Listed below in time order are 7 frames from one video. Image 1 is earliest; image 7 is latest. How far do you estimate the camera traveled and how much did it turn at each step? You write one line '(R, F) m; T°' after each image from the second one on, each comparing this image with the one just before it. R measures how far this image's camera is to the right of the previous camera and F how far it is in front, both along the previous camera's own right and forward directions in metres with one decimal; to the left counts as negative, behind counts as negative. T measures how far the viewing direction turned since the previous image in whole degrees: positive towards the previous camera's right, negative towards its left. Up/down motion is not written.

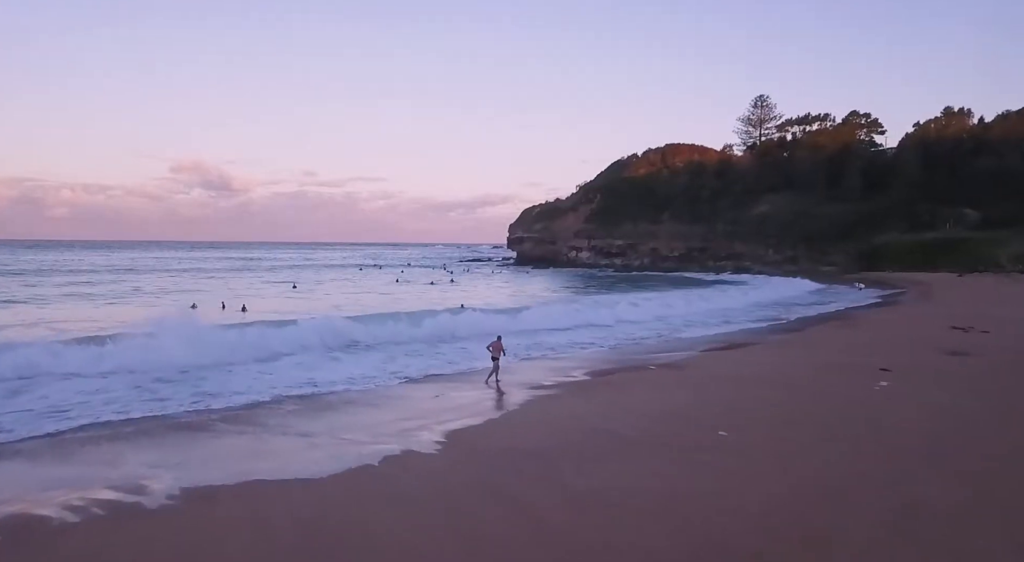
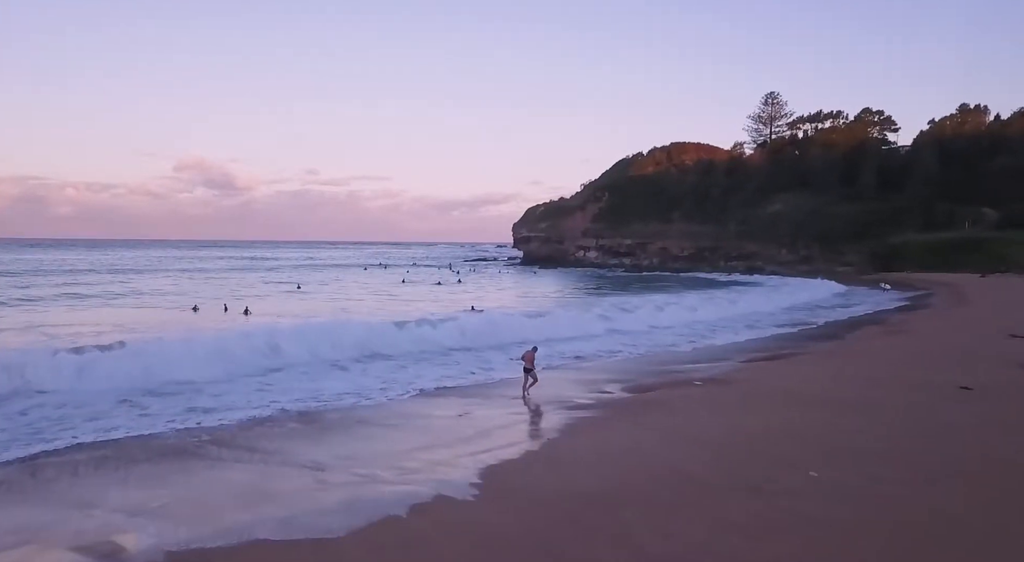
(-0.4, +1.1) m; 0°
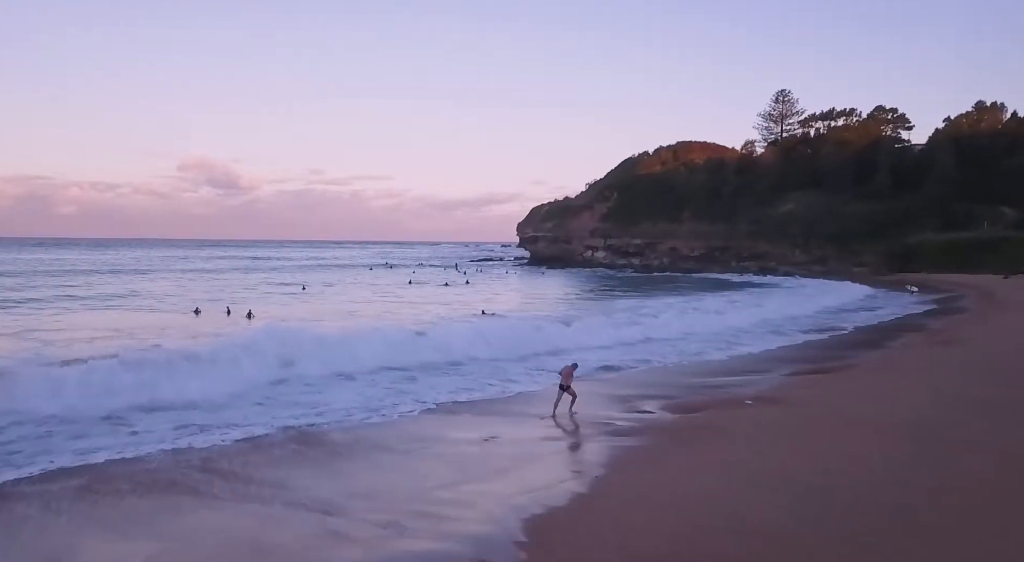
(-0.3, +1.0) m; 0°
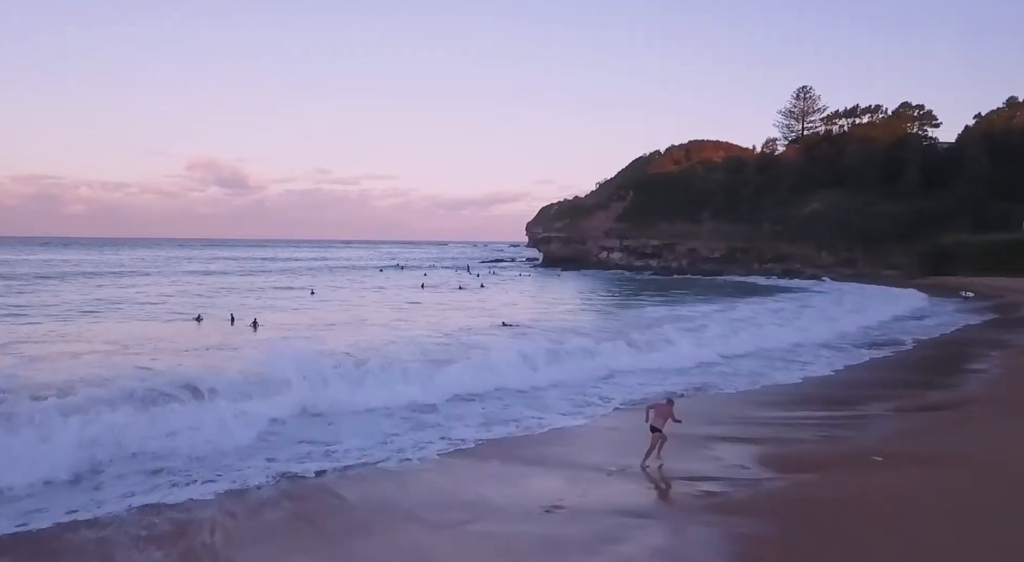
(-0.6, +1.8) m; -1°
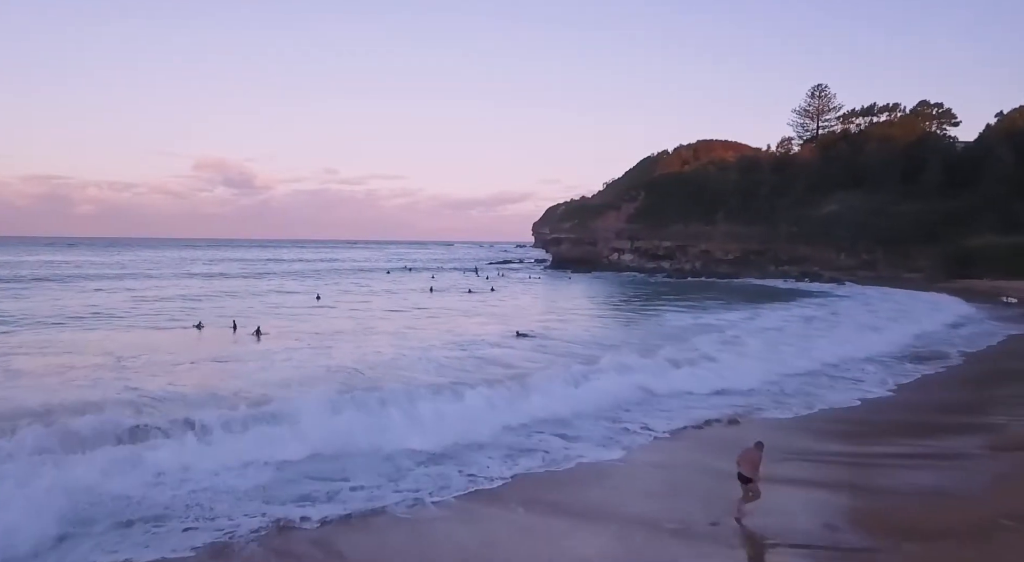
(-0.3, +1.2) m; 0°
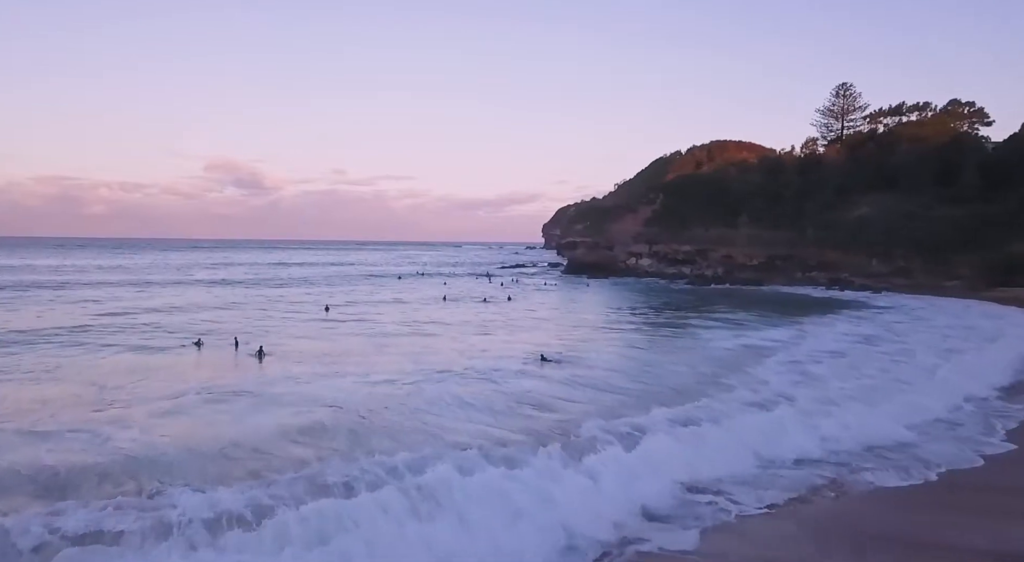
(-0.5, +2.0) m; -1°
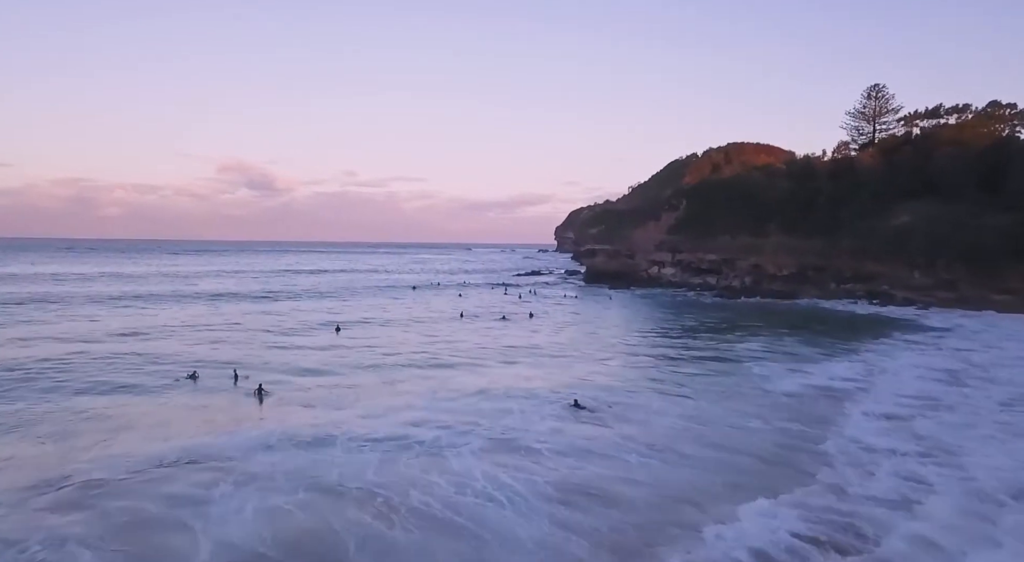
(-0.5, +2.4) m; -1°
